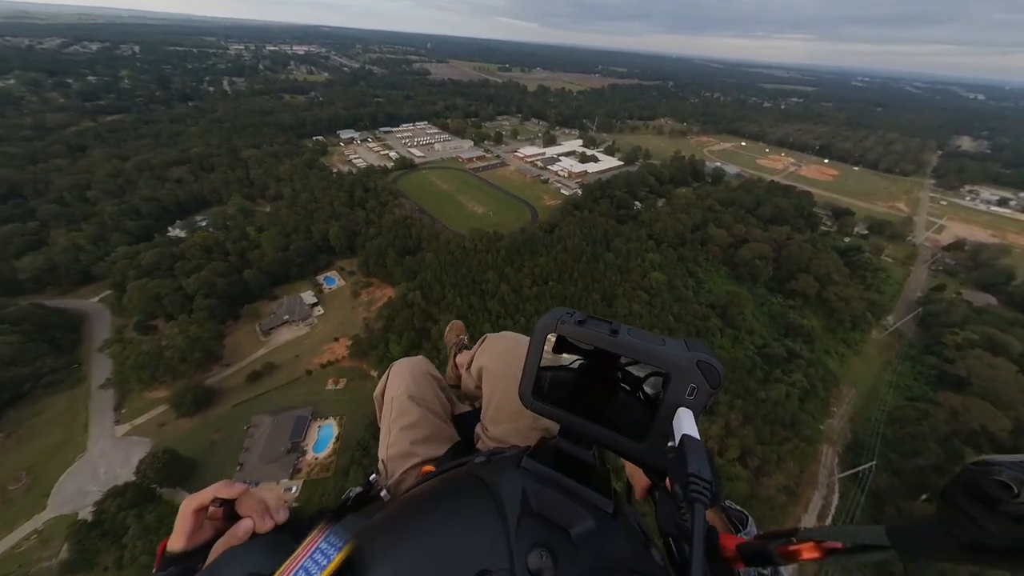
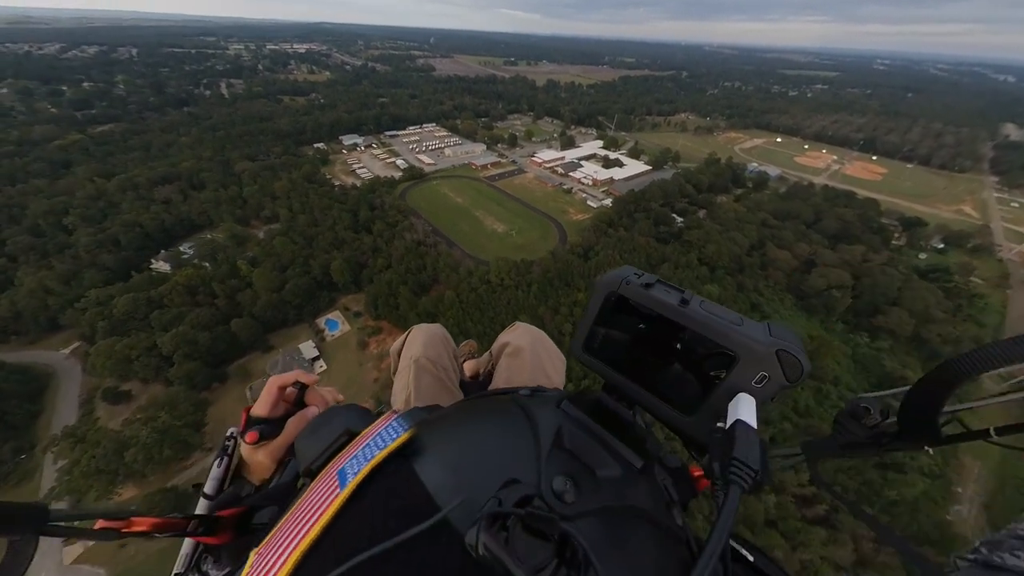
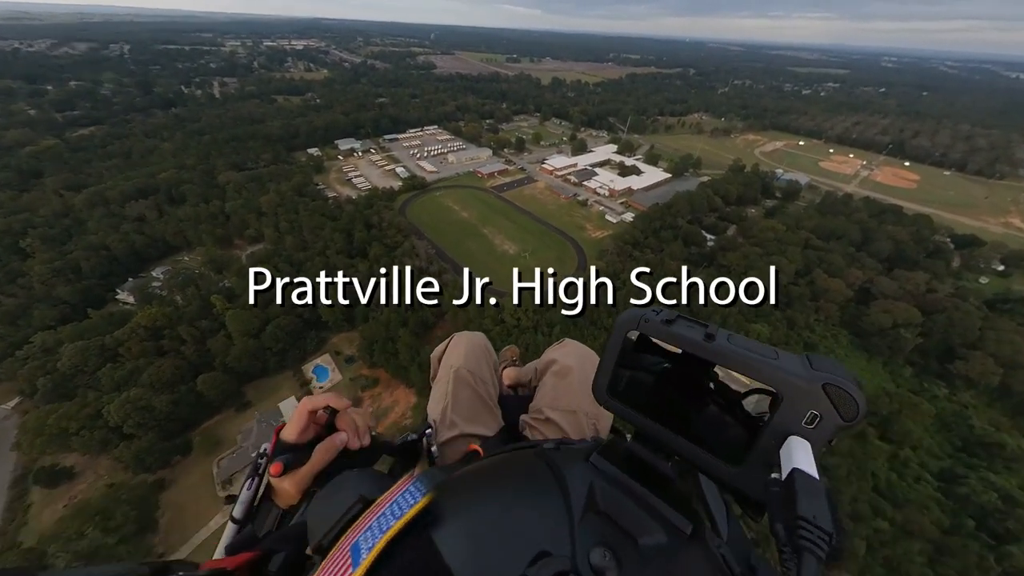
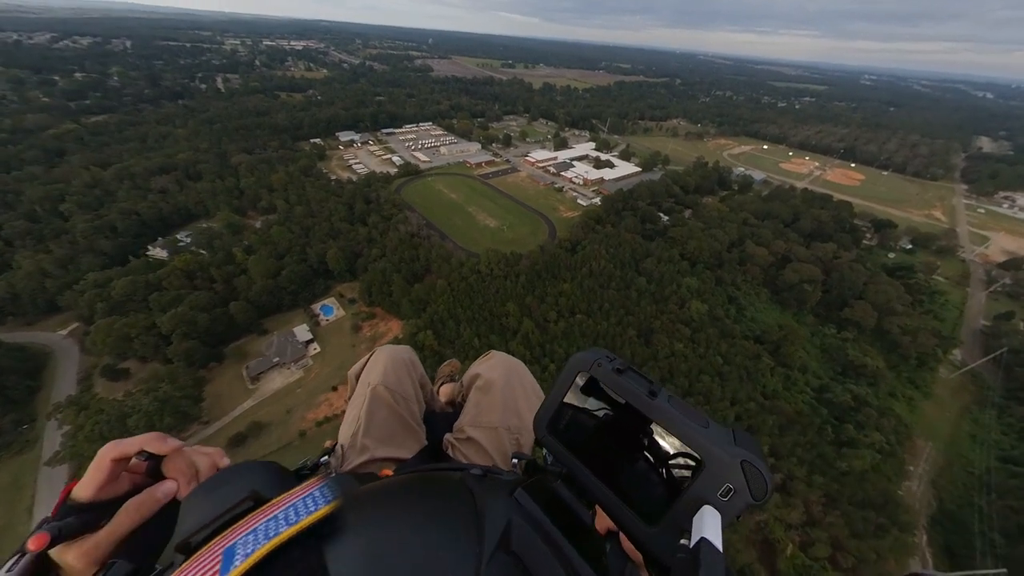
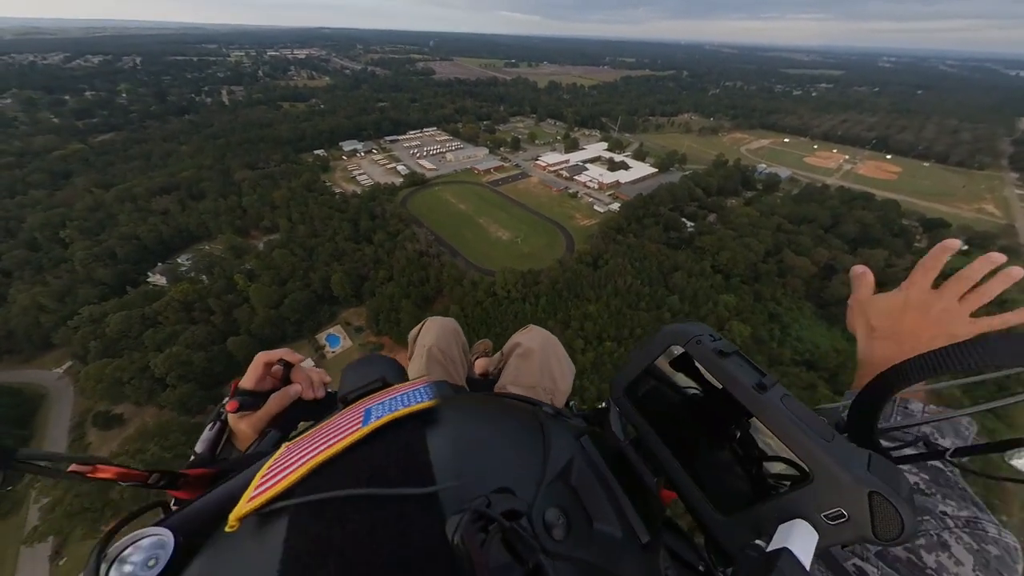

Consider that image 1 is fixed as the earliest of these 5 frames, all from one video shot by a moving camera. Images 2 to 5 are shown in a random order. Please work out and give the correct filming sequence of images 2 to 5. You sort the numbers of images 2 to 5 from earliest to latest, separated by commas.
4, 2, 5, 3
